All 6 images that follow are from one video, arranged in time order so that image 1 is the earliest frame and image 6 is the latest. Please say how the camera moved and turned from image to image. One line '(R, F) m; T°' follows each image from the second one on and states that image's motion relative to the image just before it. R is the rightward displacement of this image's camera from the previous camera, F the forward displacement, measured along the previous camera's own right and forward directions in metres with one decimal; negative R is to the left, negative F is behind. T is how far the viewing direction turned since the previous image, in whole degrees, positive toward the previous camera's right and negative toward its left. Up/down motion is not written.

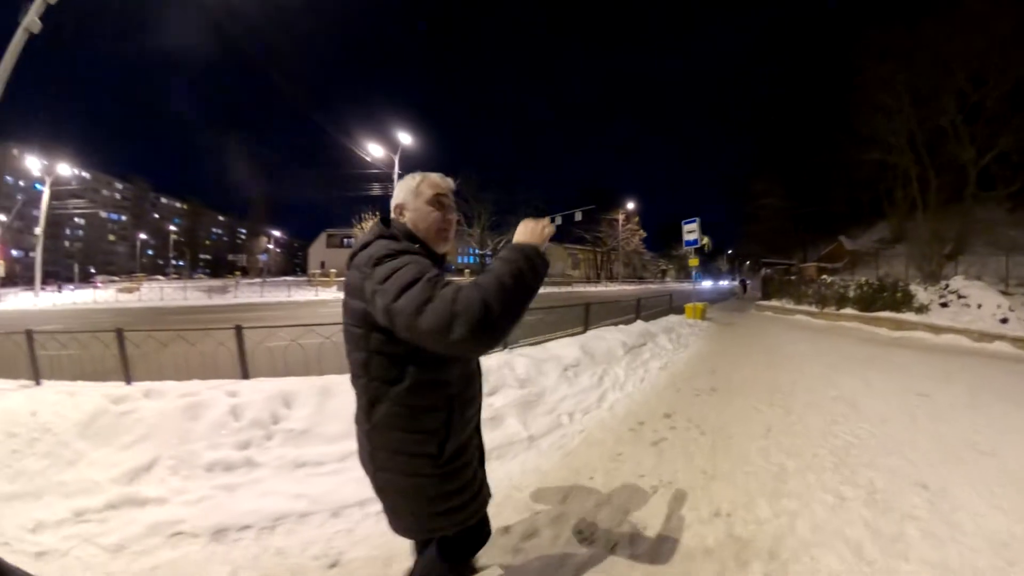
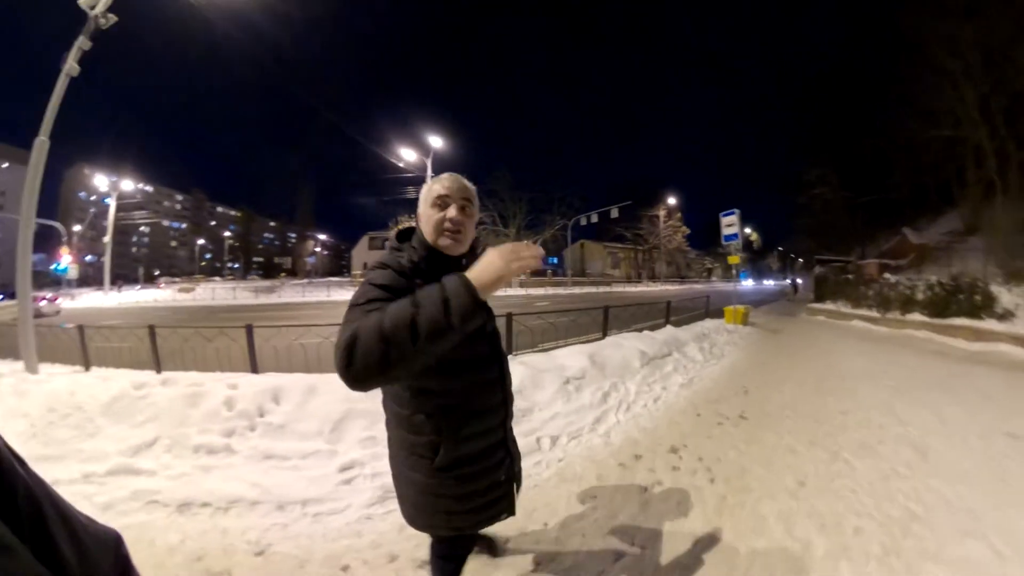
(+0.5, +0.6) m; -6°
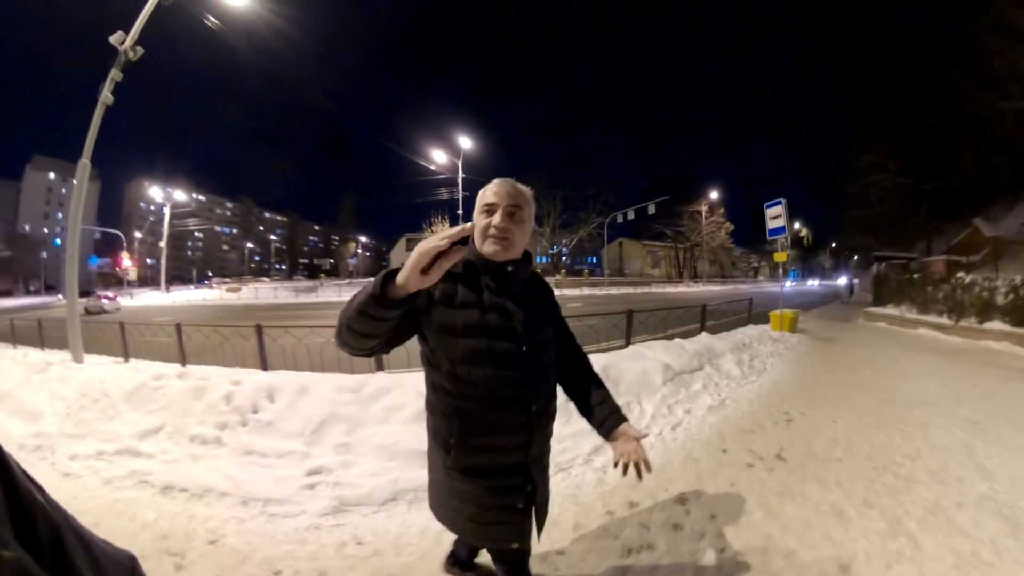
(+0.4, +0.5) m; -5°
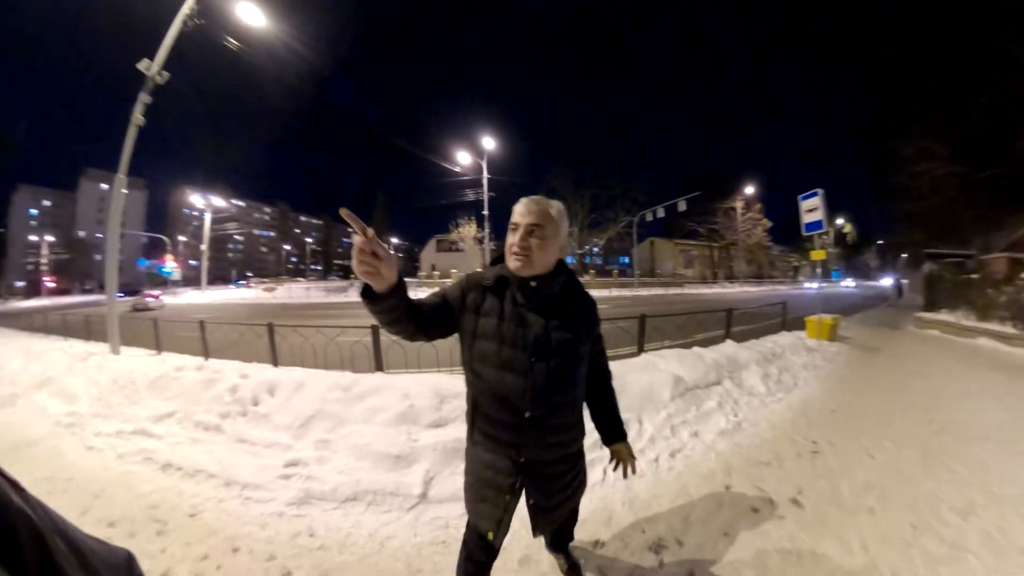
(+0.5, +0.4) m; -4°
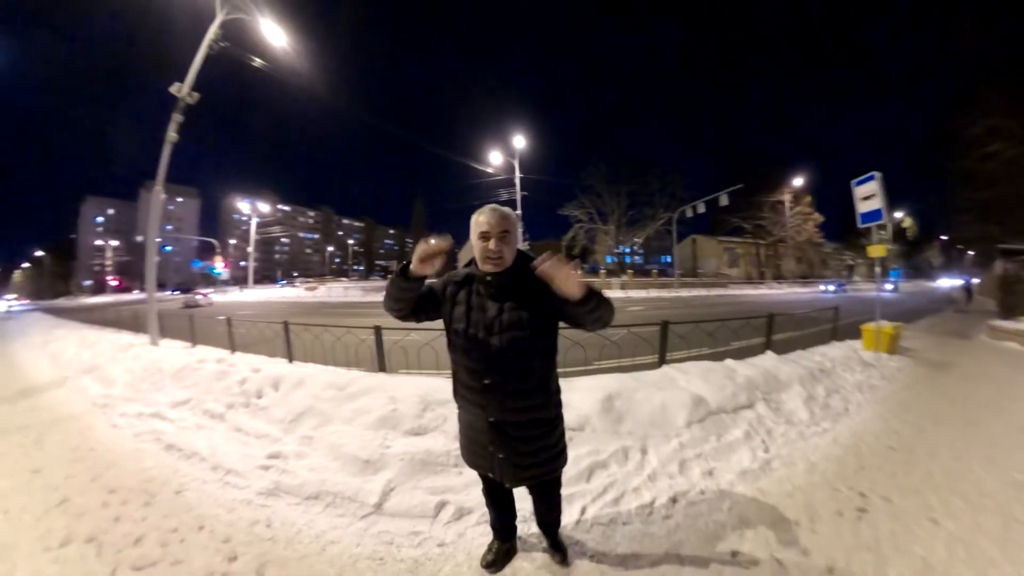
(+0.5, +0.5) m; -5°
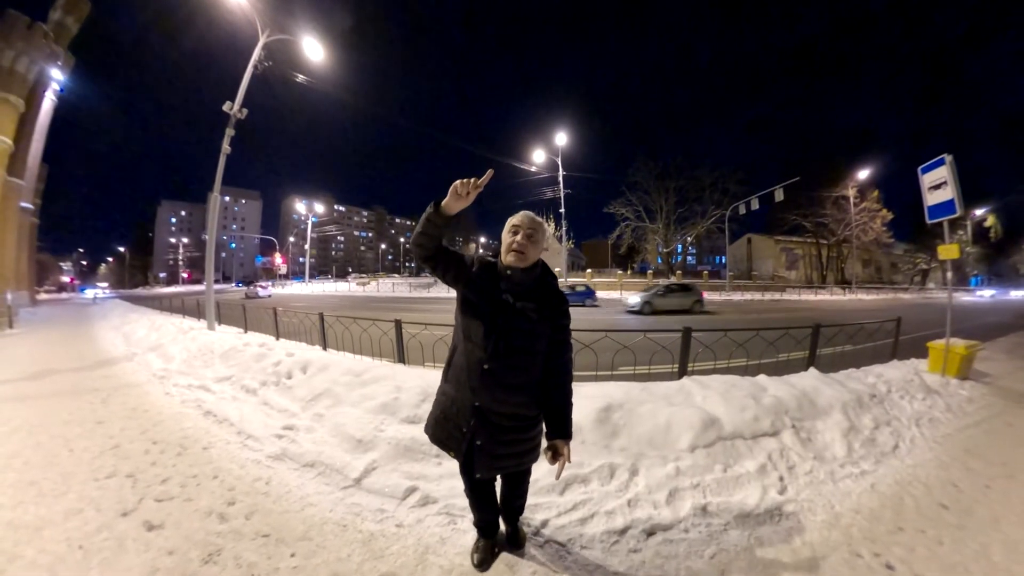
(+0.6, +0.4) m; -7°
